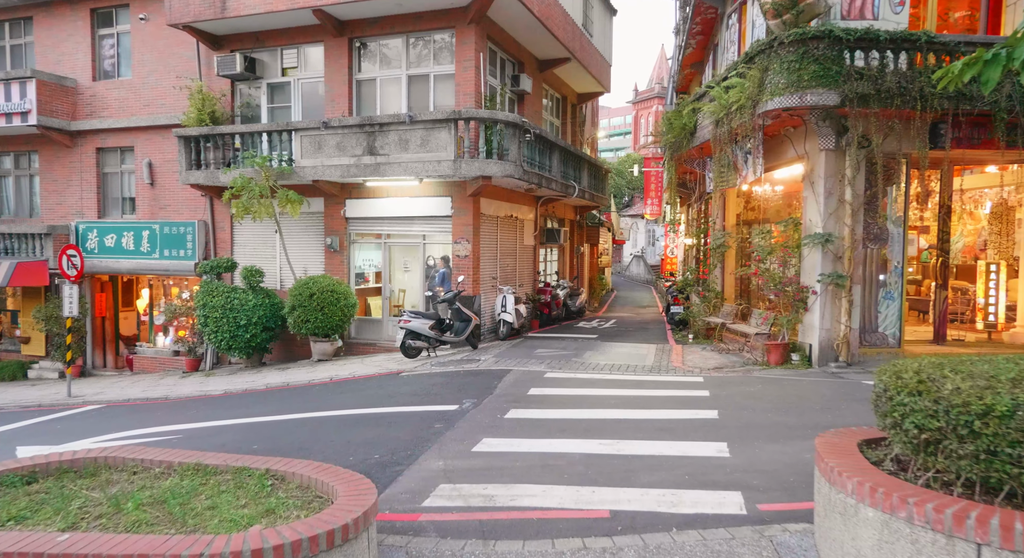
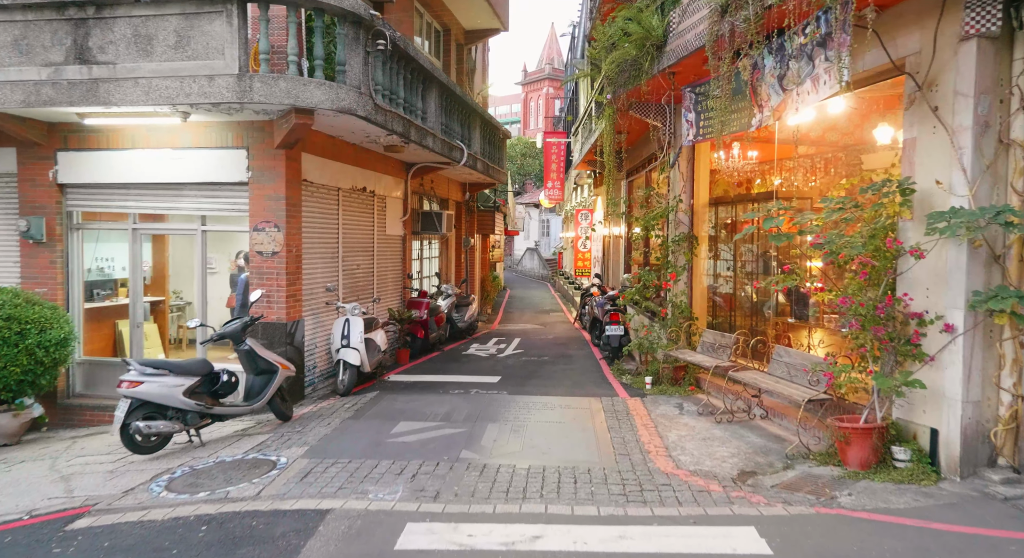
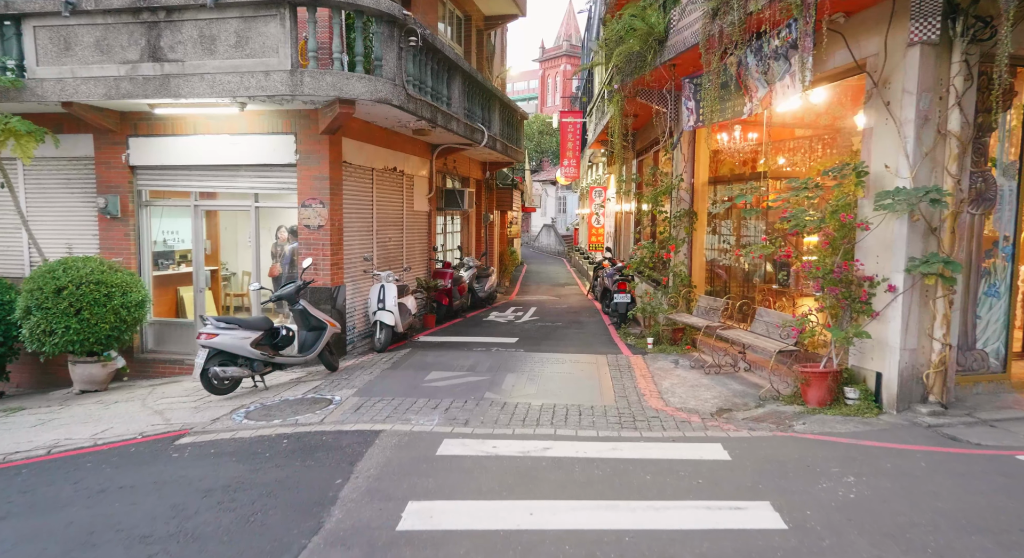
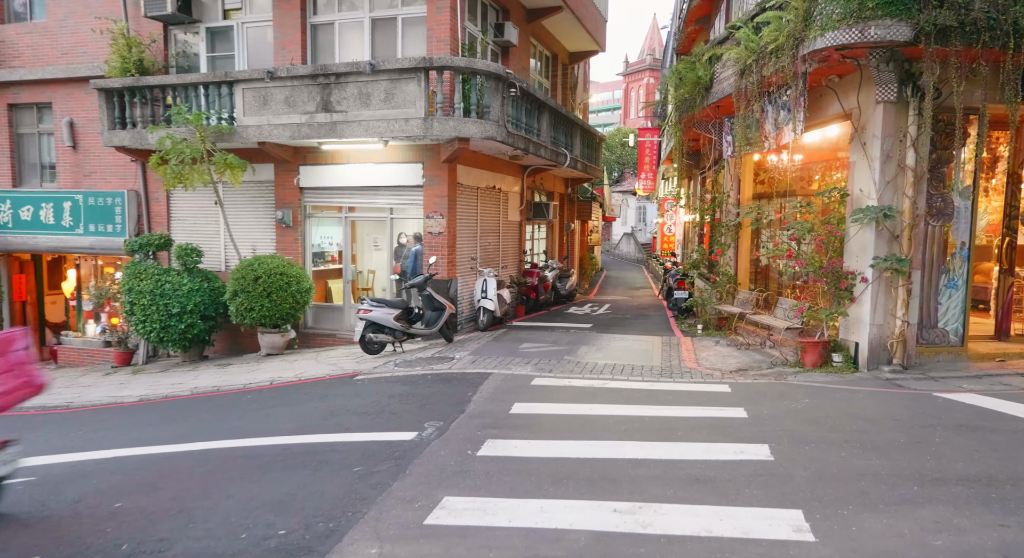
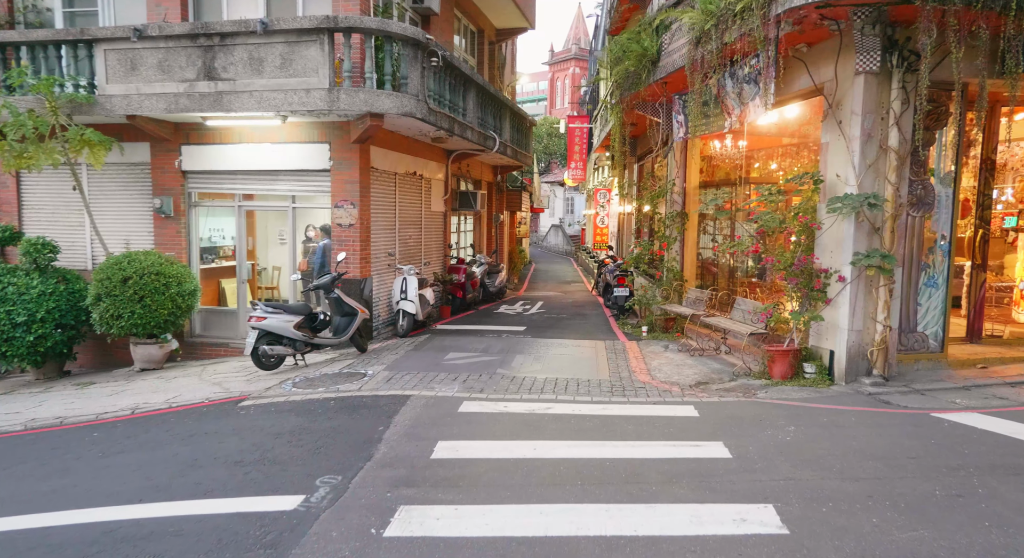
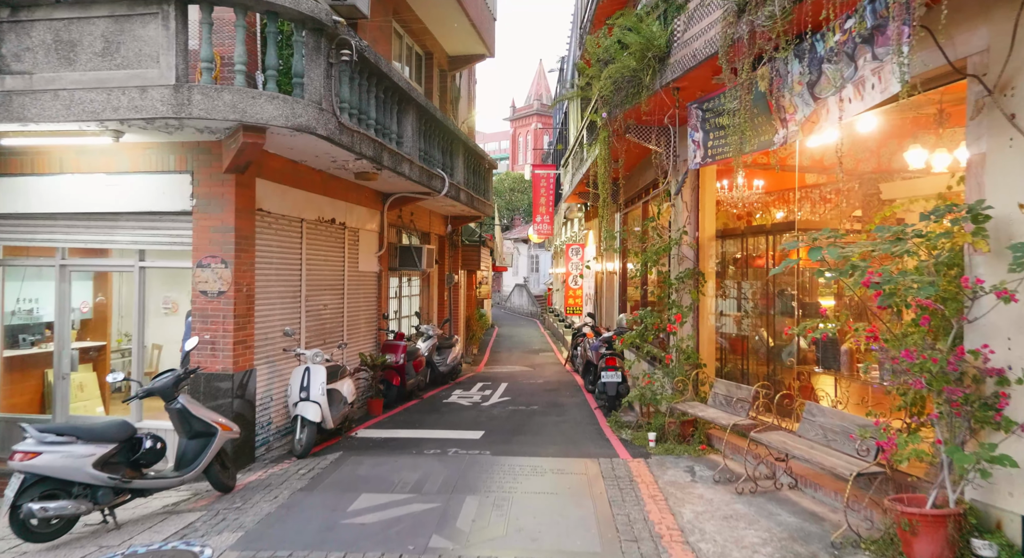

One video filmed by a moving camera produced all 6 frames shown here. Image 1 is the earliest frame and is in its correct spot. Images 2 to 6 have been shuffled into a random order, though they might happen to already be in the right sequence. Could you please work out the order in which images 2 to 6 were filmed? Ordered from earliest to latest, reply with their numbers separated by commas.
4, 5, 3, 2, 6
